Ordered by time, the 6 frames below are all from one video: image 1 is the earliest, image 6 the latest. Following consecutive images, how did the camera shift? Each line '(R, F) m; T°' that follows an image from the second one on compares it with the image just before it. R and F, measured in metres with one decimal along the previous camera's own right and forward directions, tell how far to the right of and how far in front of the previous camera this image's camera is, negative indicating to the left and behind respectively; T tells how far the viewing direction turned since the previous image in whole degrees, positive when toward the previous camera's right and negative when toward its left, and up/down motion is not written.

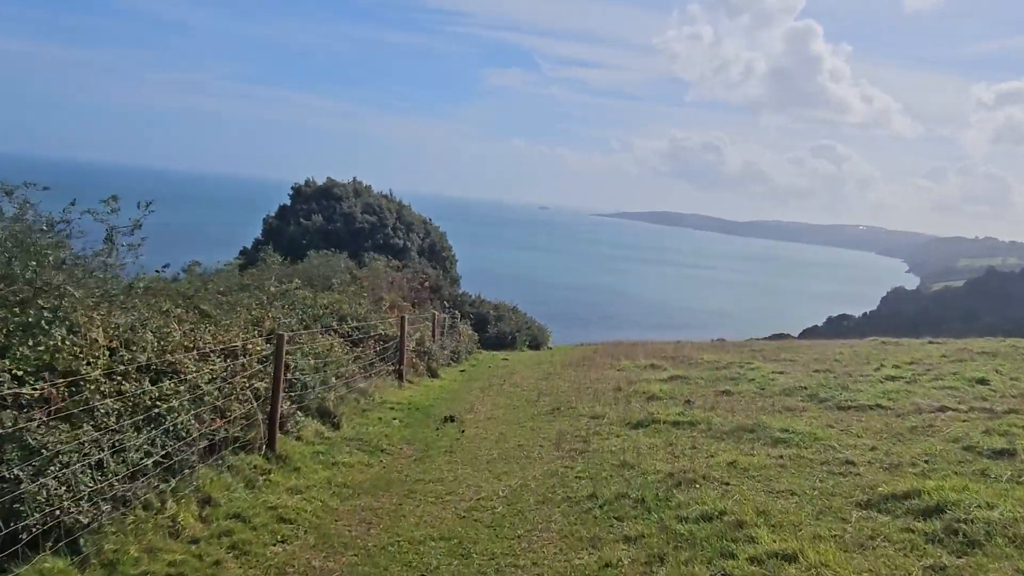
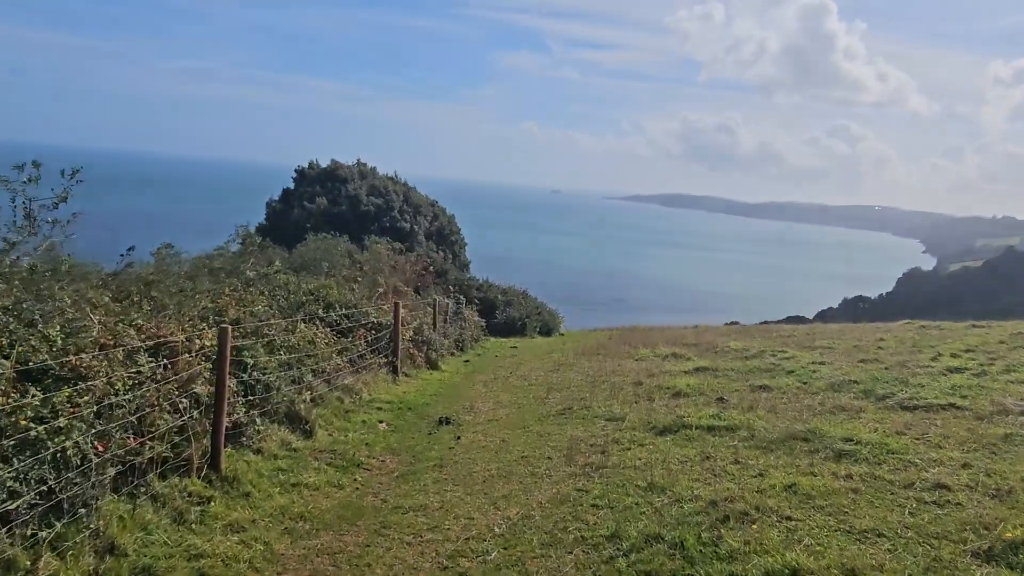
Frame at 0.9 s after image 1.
(+0.1, +1.6) m; -1°
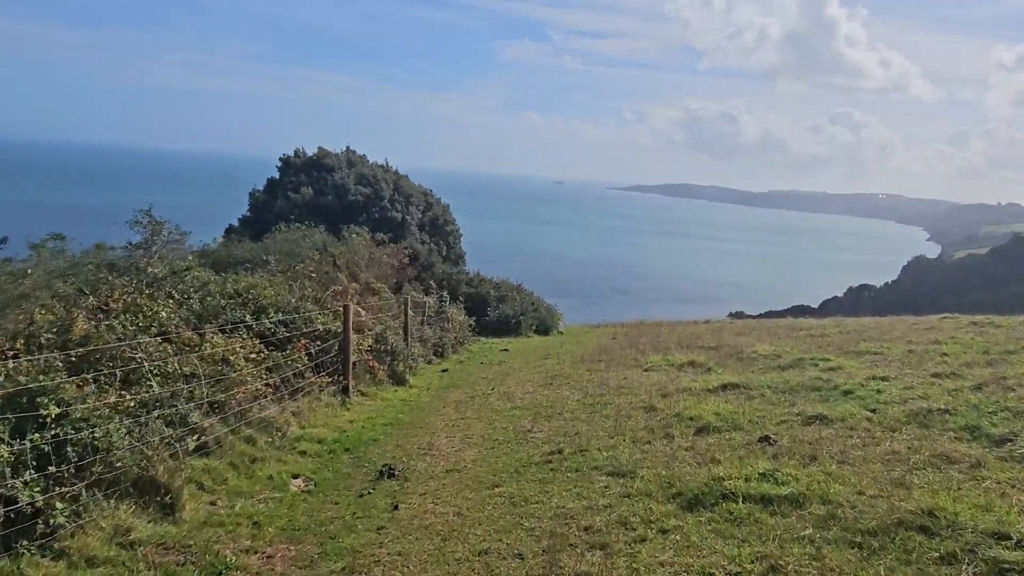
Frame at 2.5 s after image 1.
(+0.4, +2.8) m; 0°
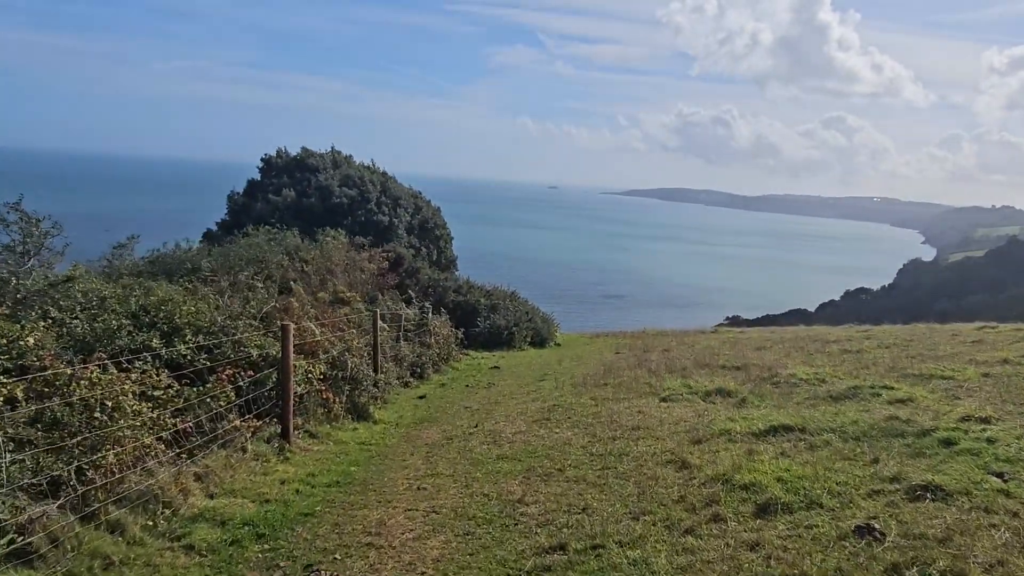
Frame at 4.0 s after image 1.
(+0.1, +2.4) m; 0°
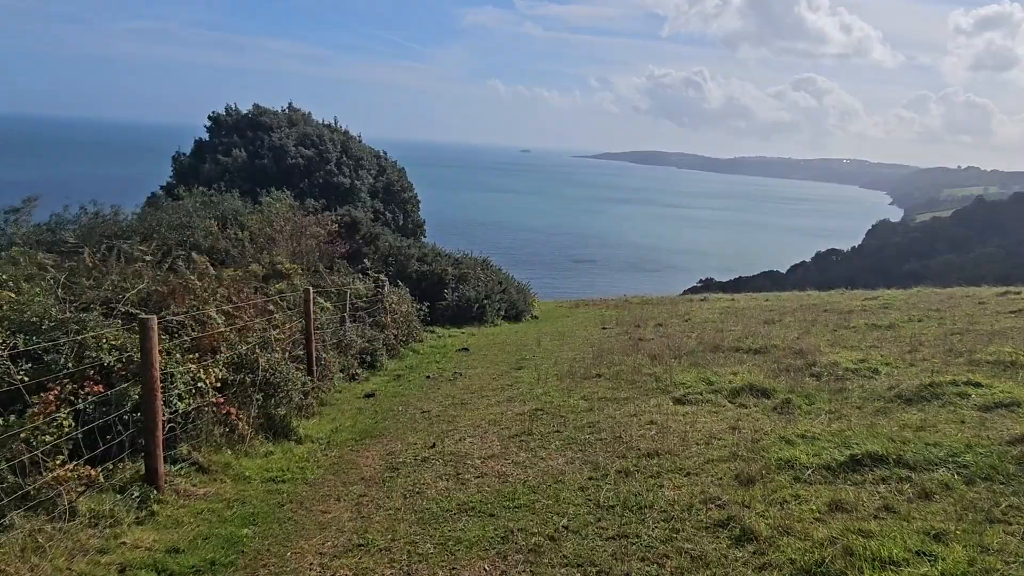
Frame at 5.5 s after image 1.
(+0.1, +2.7) m; +2°
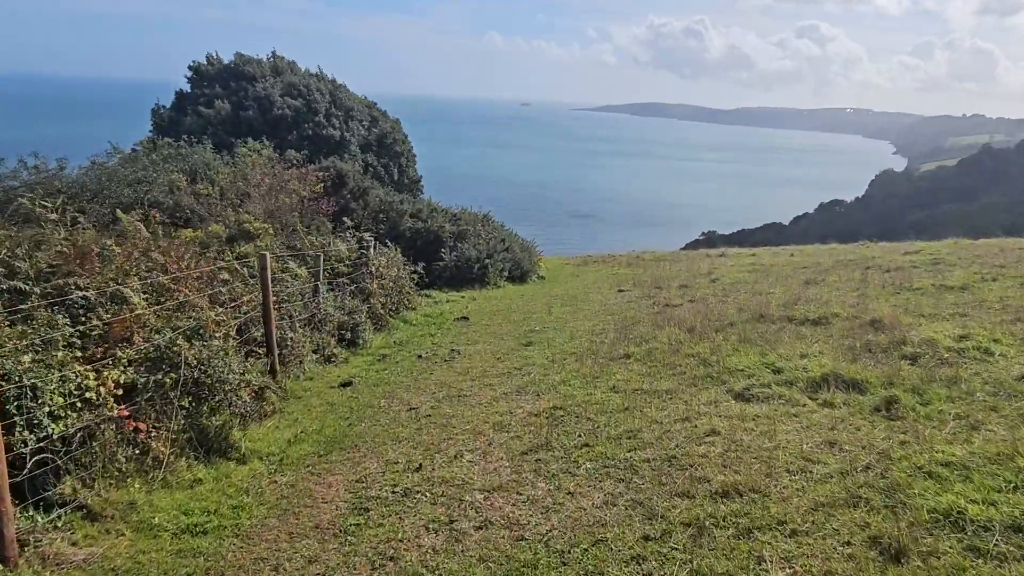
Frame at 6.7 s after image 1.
(-0.1, +2.1) m; 0°
